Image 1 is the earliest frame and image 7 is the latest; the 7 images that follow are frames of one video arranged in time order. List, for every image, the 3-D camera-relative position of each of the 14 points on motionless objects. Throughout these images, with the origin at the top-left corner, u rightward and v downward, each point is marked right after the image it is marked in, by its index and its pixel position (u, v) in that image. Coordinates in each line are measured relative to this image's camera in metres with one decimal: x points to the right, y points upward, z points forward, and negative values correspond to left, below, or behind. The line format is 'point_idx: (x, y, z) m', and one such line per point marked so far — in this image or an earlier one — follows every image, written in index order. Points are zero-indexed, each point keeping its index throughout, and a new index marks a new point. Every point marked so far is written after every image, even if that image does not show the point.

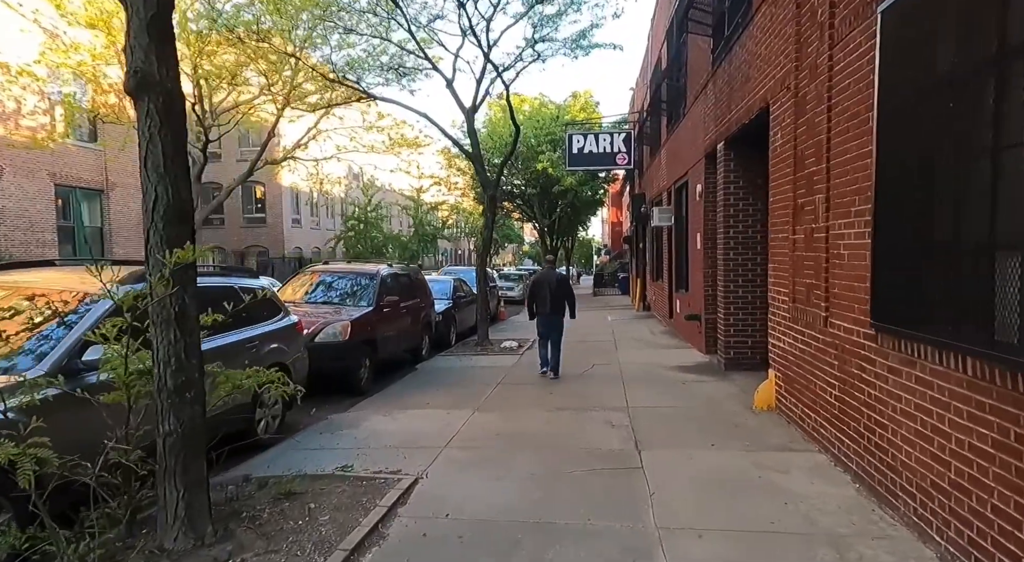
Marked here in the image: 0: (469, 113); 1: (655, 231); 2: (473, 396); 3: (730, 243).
0: (-0.9, +3.4, +12.8) m
1: (+4.3, +1.5, +19.0) m
2: (-0.5, -1.5, +8.1) m
3: (+3.0, +0.5, +8.9) m
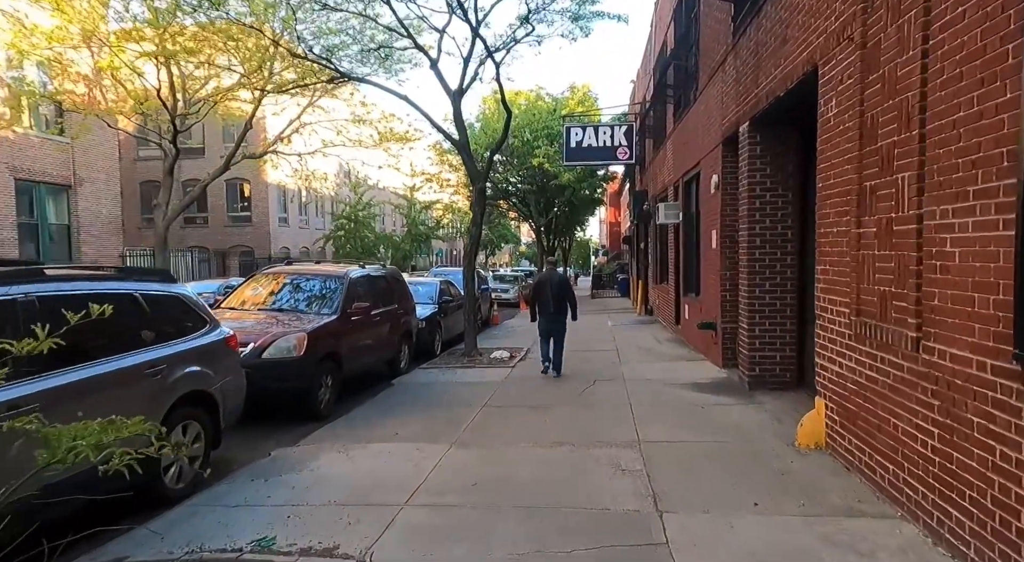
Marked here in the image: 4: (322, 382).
0: (-1.0, +3.4, +11.5) m
1: (+4.1, +1.4, +17.7) m
2: (-0.6, -1.5, +6.8) m
3: (+2.9, +0.5, +7.6) m
4: (-2.1, -1.1, +7.2) m
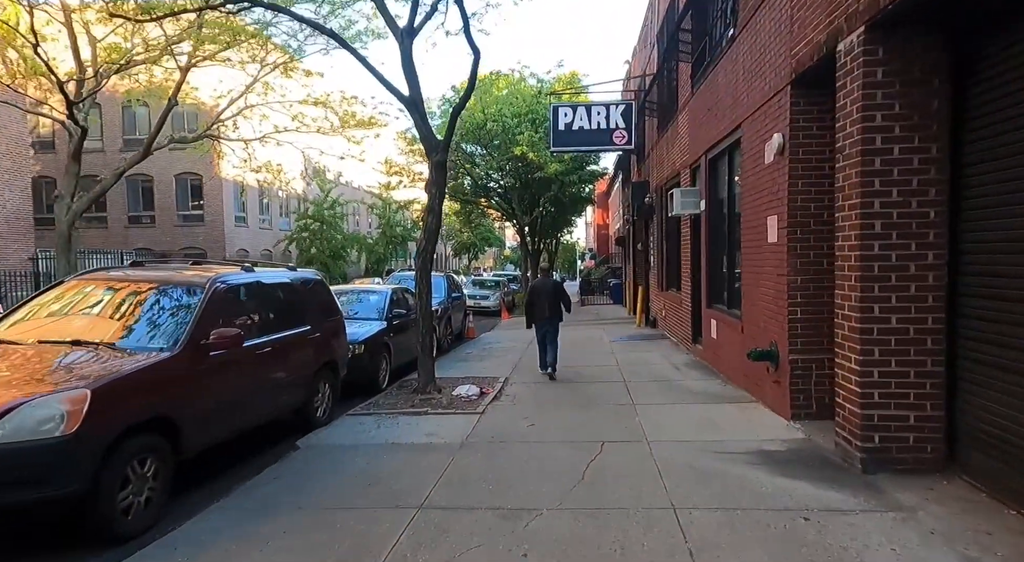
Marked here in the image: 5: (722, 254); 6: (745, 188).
0: (-1.4, +3.2, +8.5) m
1: (+3.6, +1.3, +14.7) m
2: (-0.9, -1.6, +3.7) m
3: (+2.6, +0.4, +4.6) m
4: (-2.4, -1.2, +4.0) m
5: (+3.2, +0.4, +9.7) m
6: (+2.9, +1.1, +7.9) m
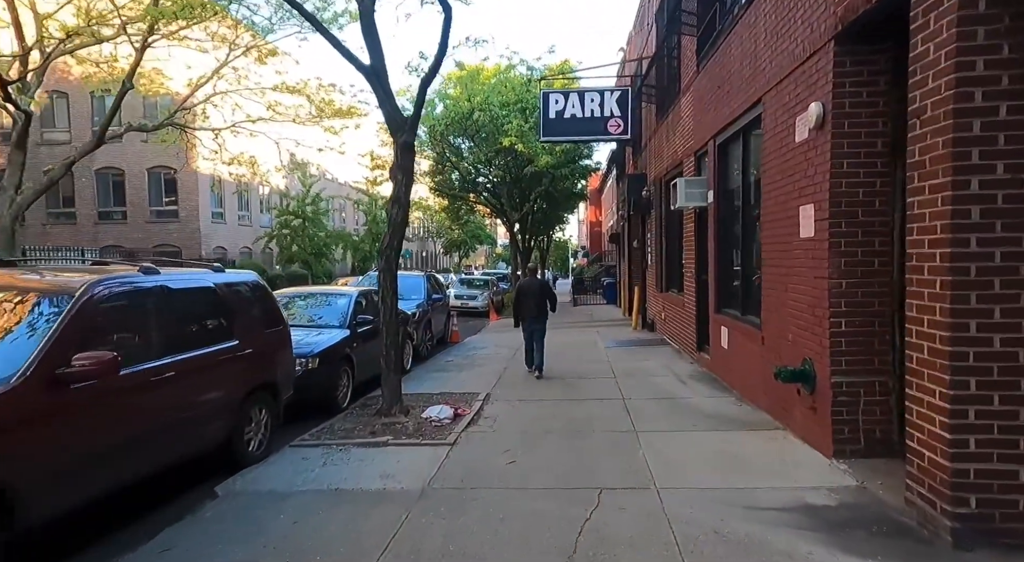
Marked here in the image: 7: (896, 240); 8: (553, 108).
0: (-1.7, +3.2, +7.2) m
1: (+3.3, +1.3, +13.5) m
2: (-1.1, -1.6, +2.5) m
3: (+2.4, +0.4, +3.4) m
4: (-2.6, -1.3, +2.8) m
5: (+3.0, +0.4, +8.5) m
6: (+2.7, +1.1, +6.7) m
7: (+3.0, +0.3, +4.9) m
8: (+1.1, +4.5, +16.4) m
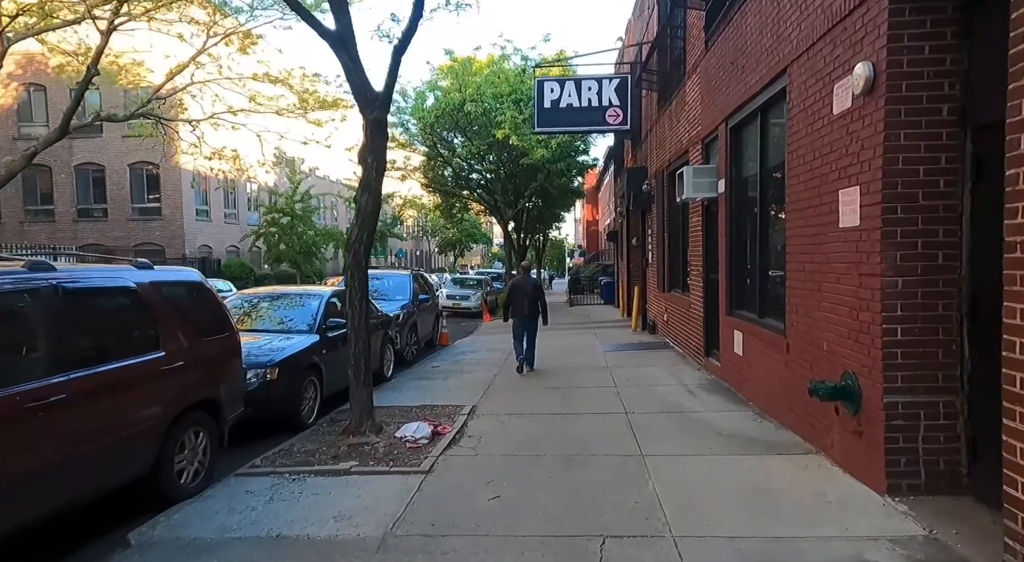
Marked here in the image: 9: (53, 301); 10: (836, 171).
0: (-1.8, +3.2, +6.3) m
1: (+3.1, +1.3, +12.6) m
2: (-1.2, -1.6, +1.5) m
3: (+2.3, +0.4, +2.4) m
4: (-2.7, -1.3, +1.8) m
5: (+2.9, +0.4, +7.6) m
6: (+2.5, +1.1, +5.8) m
7: (+2.8, +0.3, +4.0) m
8: (+0.9, +4.5, +15.5) m
9: (-2.8, -0.1, +3.9) m
10: (+2.4, +0.8, +4.7) m
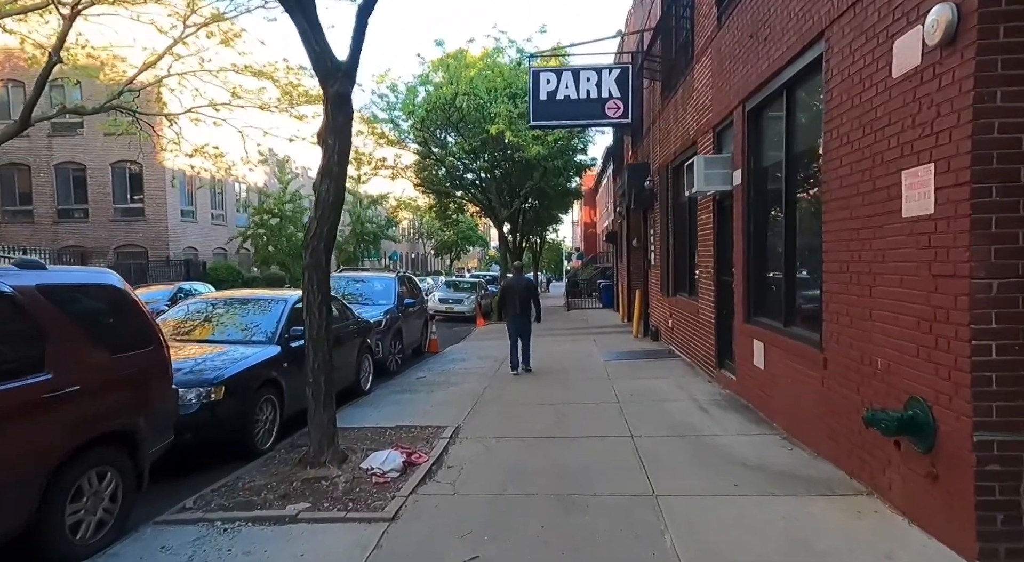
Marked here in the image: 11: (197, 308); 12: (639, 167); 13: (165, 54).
0: (-1.9, +3.2, +5.3) m
1: (+3.0, +1.2, +11.7) m
2: (-1.3, -1.6, +0.6) m
3: (+2.2, +0.4, +1.5) m
4: (-2.8, -1.3, +0.9) m
5: (+2.7, +0.4, +6.7) m
6: (+2.4, +1.1, +4.8) m
7: (+2.7, +0.3, +3.1) m
8: (+0.8, +4.4, +14.6) m
9: (-2.9, -0.1, +3.0) m
10: (+2.3, +0.8, +3.8) m
11: (-4.1, -0.3, +8.2) m
12: (+3.0, +2.6, +14.8) m
13: (-9.3, +6.0, +17.0) m
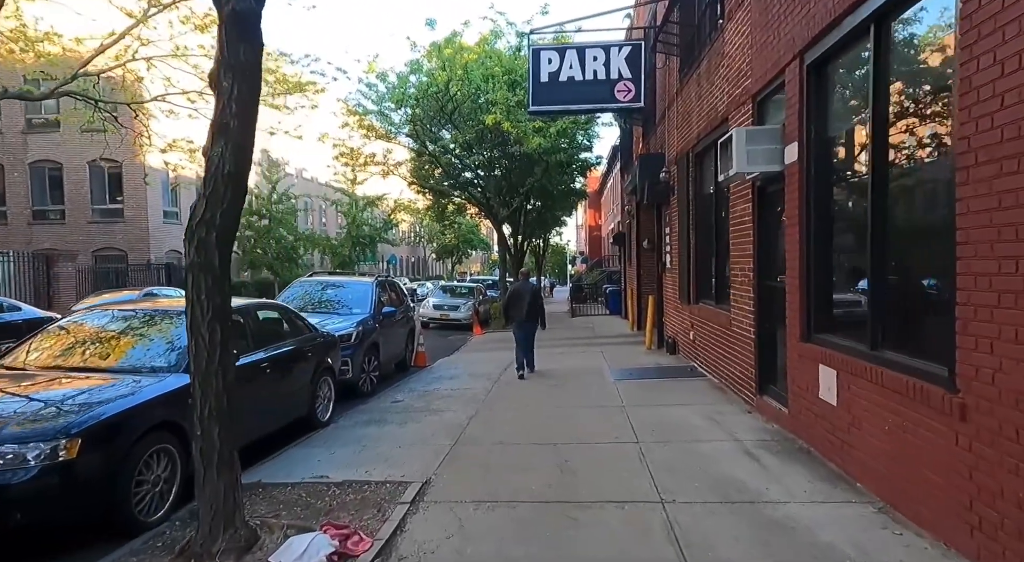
0: (-2.0, +3.2, +3.7) m
1: (+2.9, +1.2, +10.0) m
2: (-1.4, -1.6, -1.1) m
3: (+2.1, +0.4, -0.2) m
4: (-2.9, -1.3, -0.8) m
5: (+2.6, +0.3, +5.0) m
6: (+2.3, +1.1, +3.2) m
7: (+2.6, +0.3, +1.4) m
8: (+0.7, +4.3, +12.9) m
9: (-3.1, -0.2, +1.3) m
10: (+2.2, +0.8, +2.1) m
11: (-4.2, -0.4, +6.6) m
12: (+2.9, +2.5, +13.1) m
13: (-9.3, +5.9, +15.5) m
